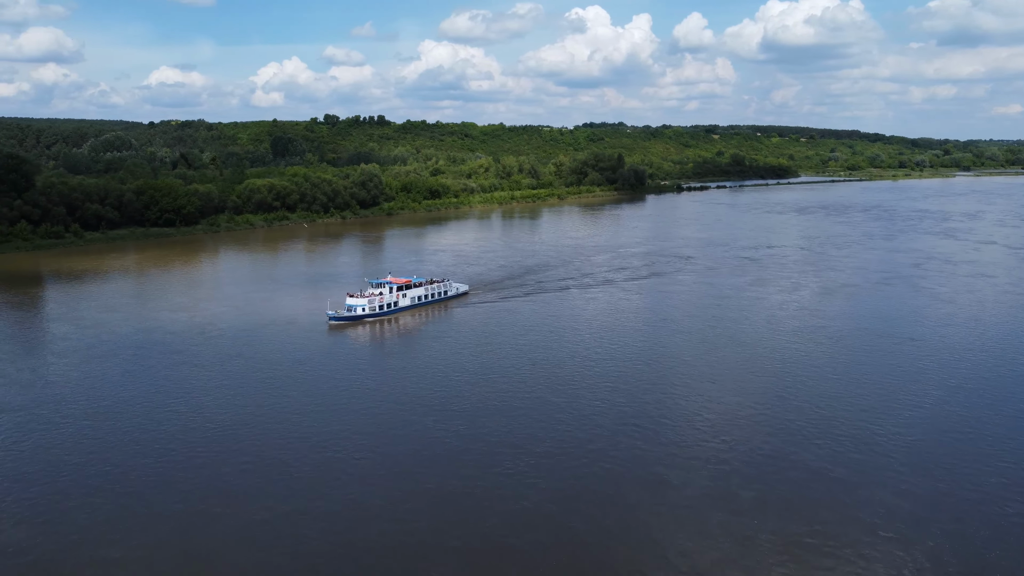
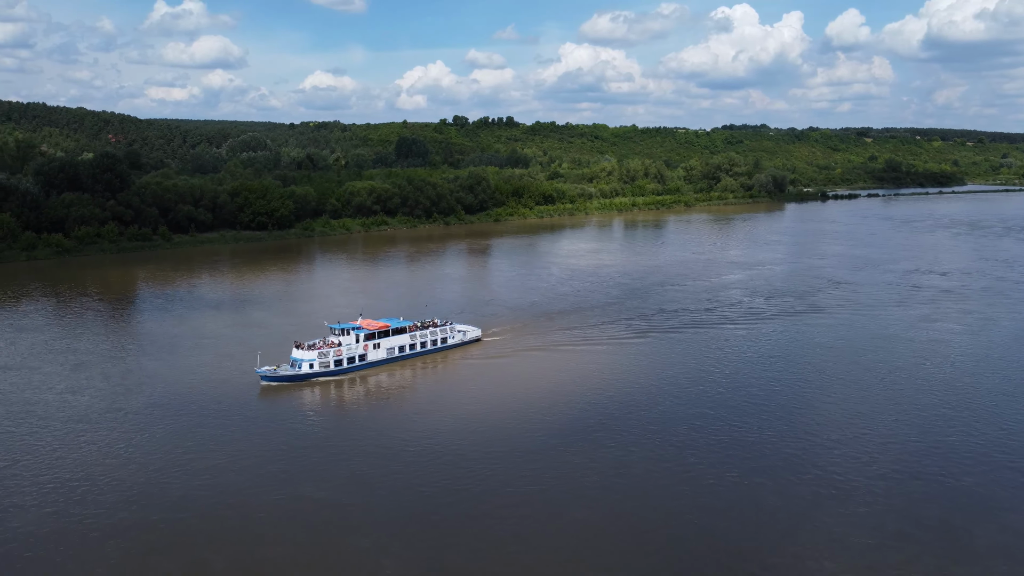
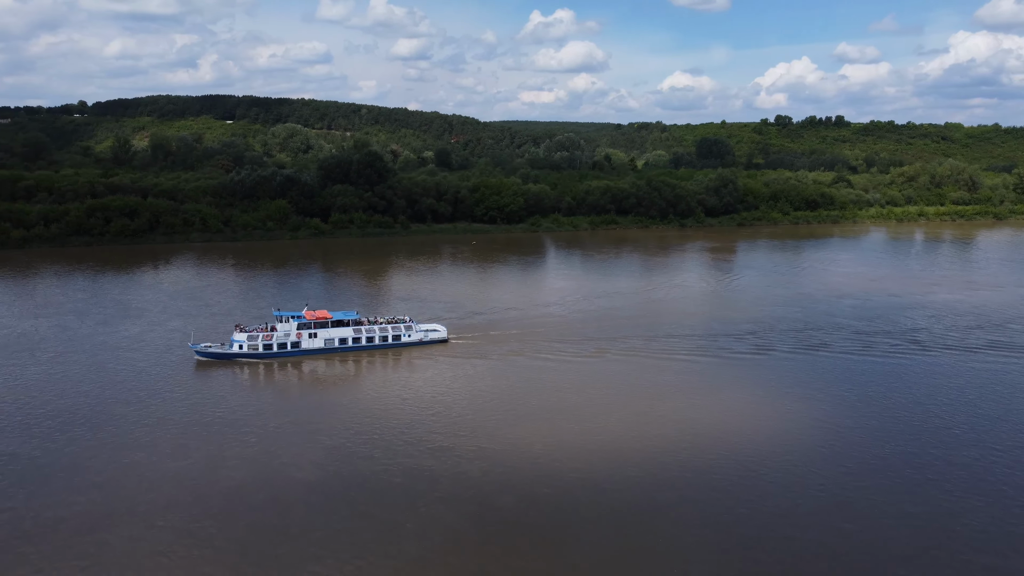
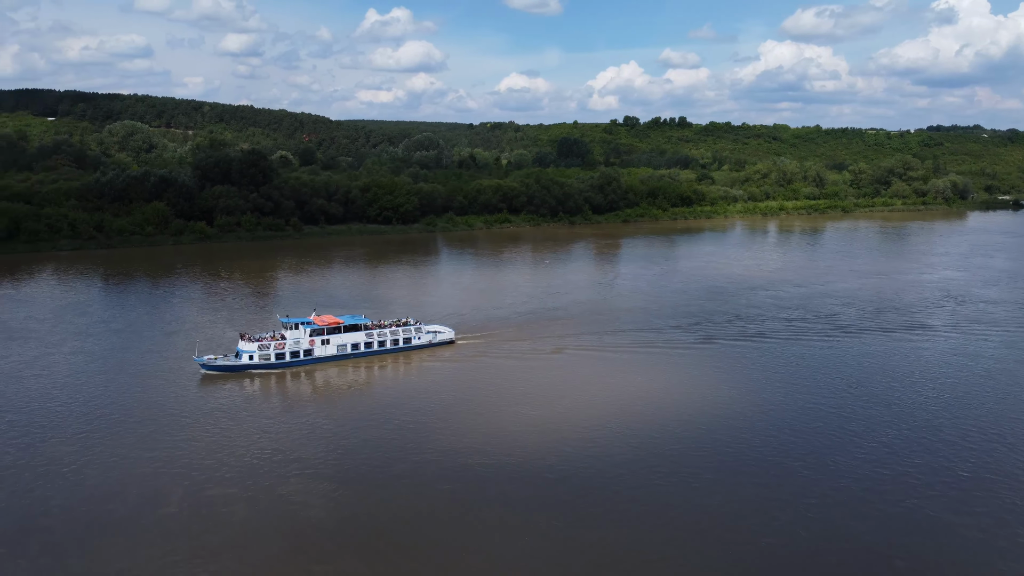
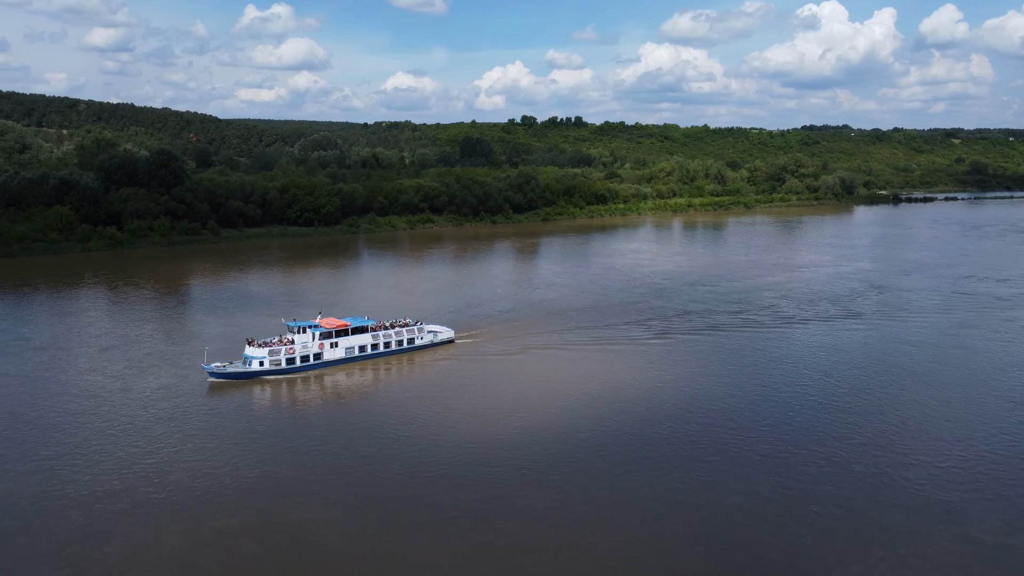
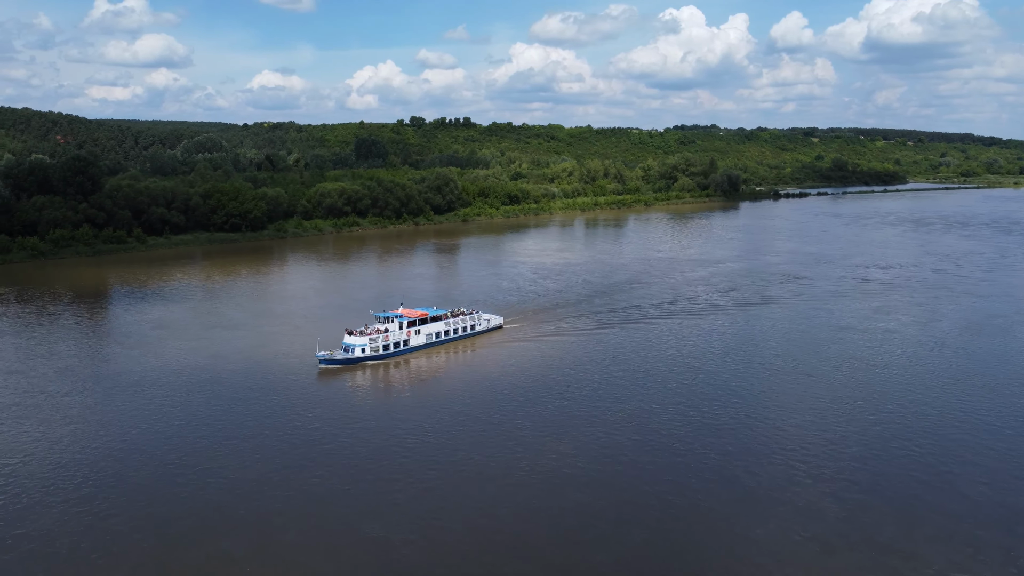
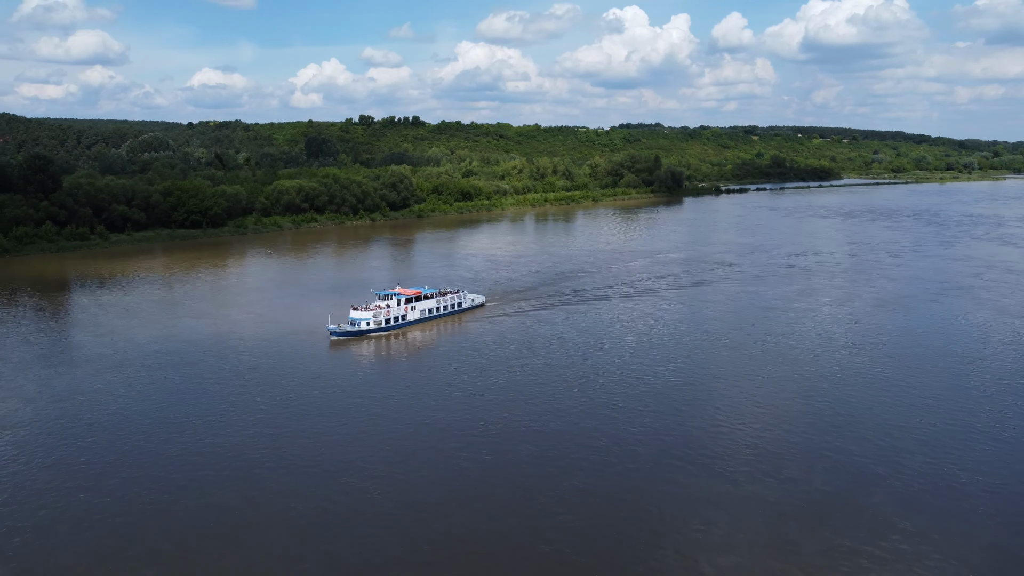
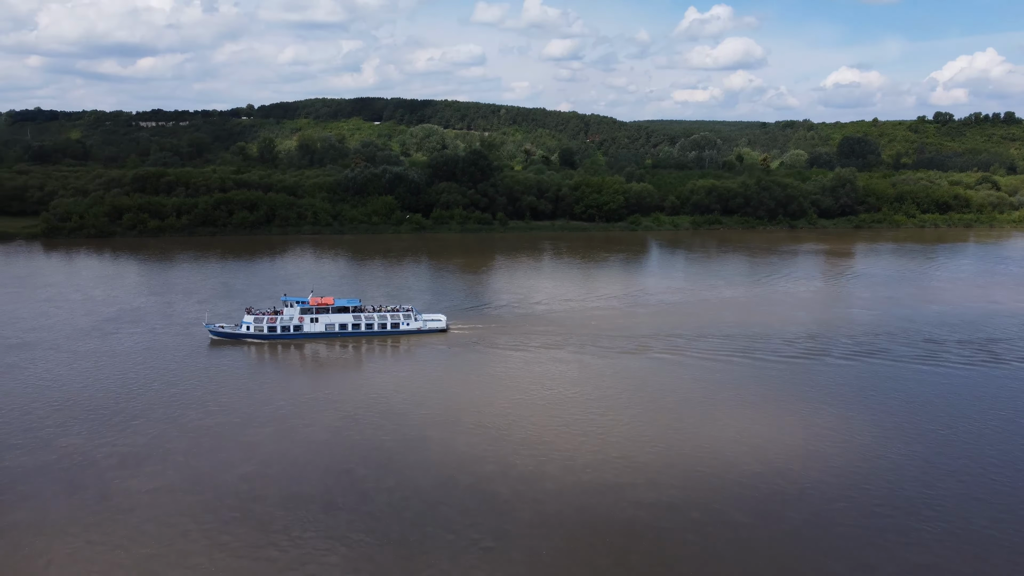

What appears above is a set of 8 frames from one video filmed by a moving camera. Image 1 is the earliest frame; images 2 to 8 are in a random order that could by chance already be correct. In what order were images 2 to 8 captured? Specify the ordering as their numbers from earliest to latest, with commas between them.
7, 6, 2, 5, 4, 3, 8
